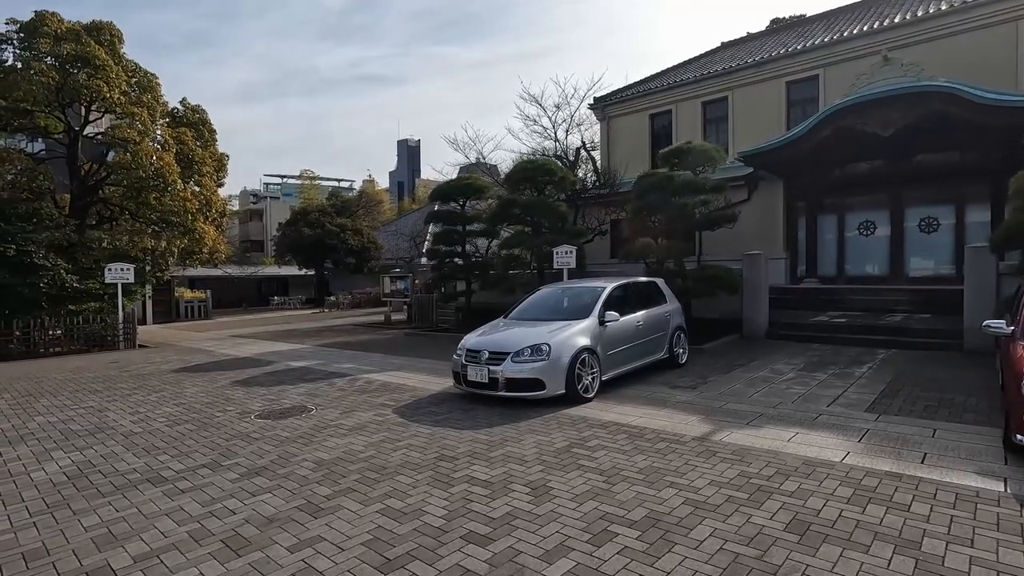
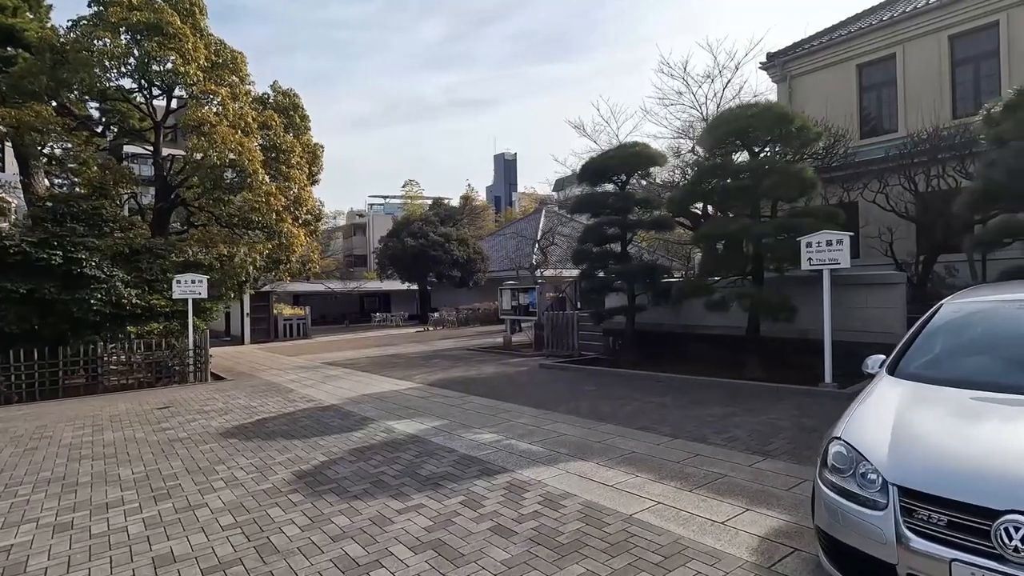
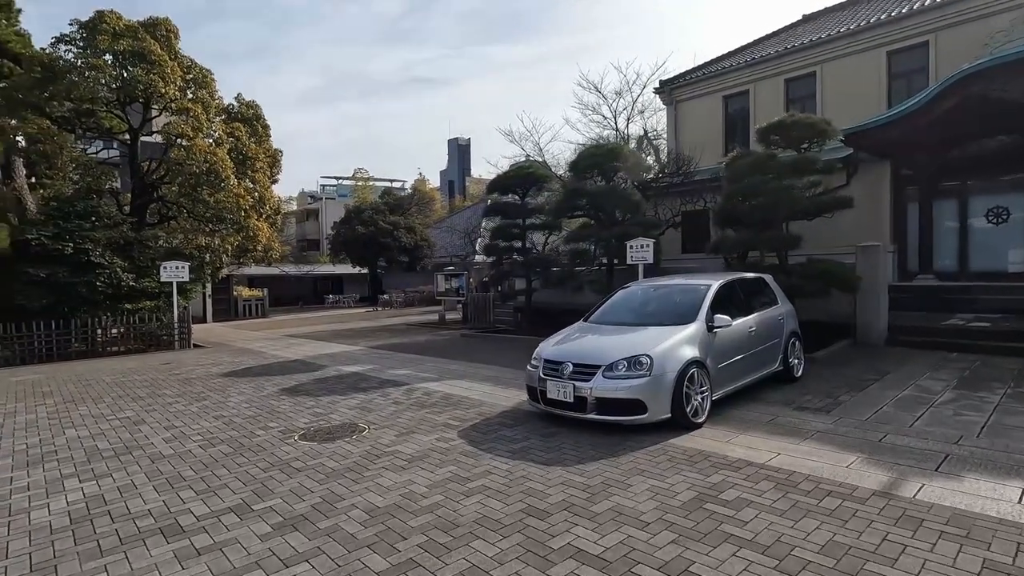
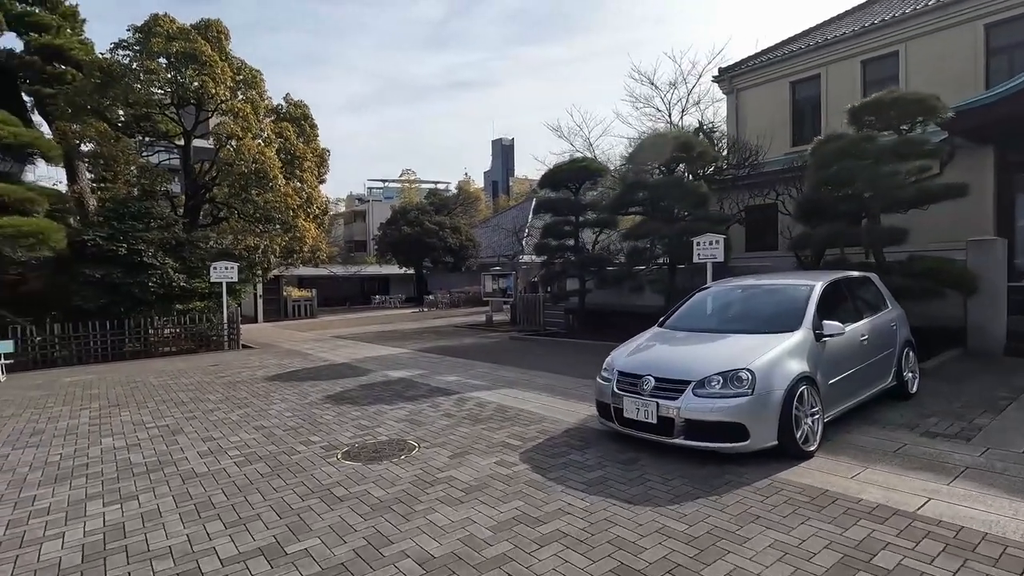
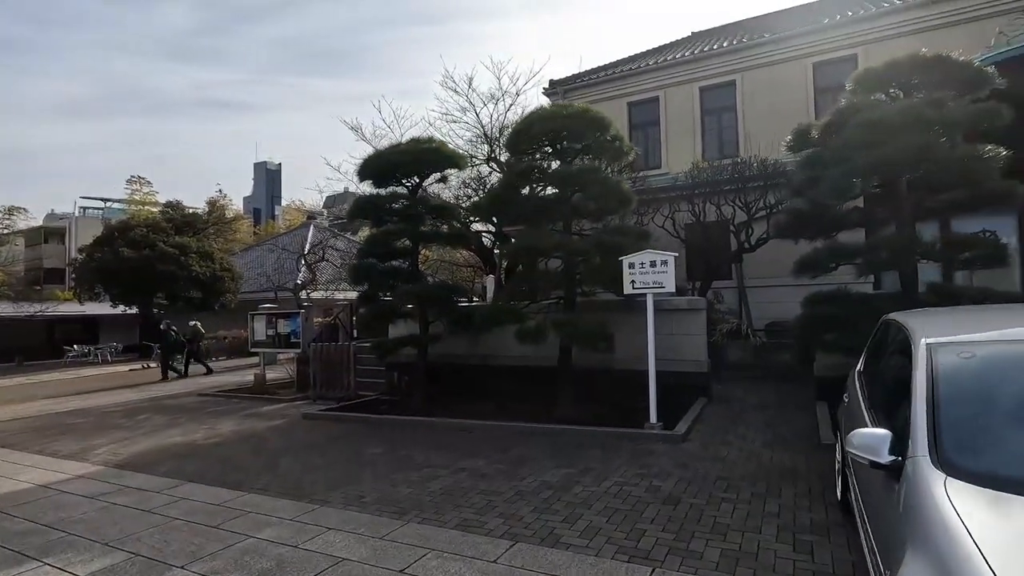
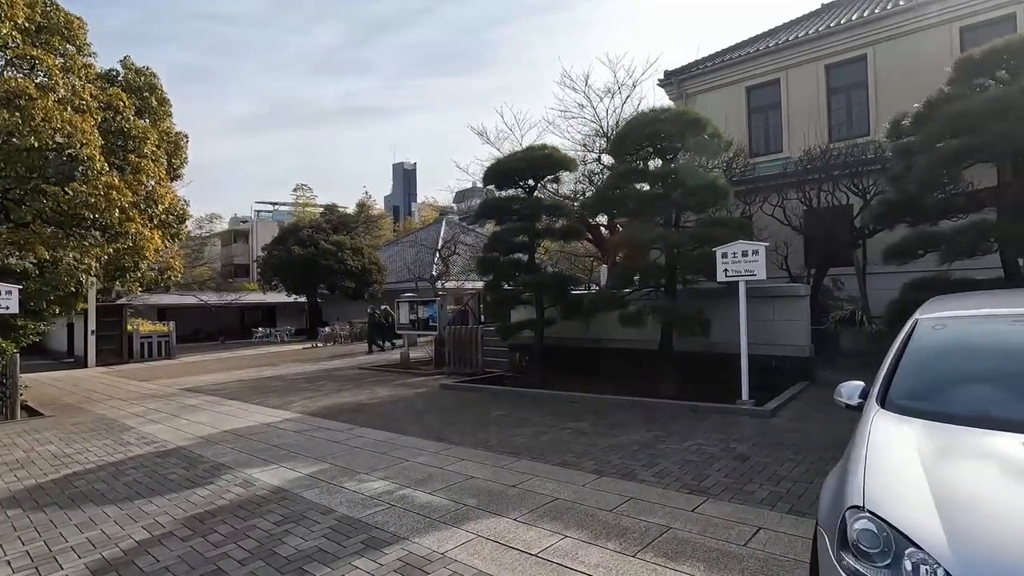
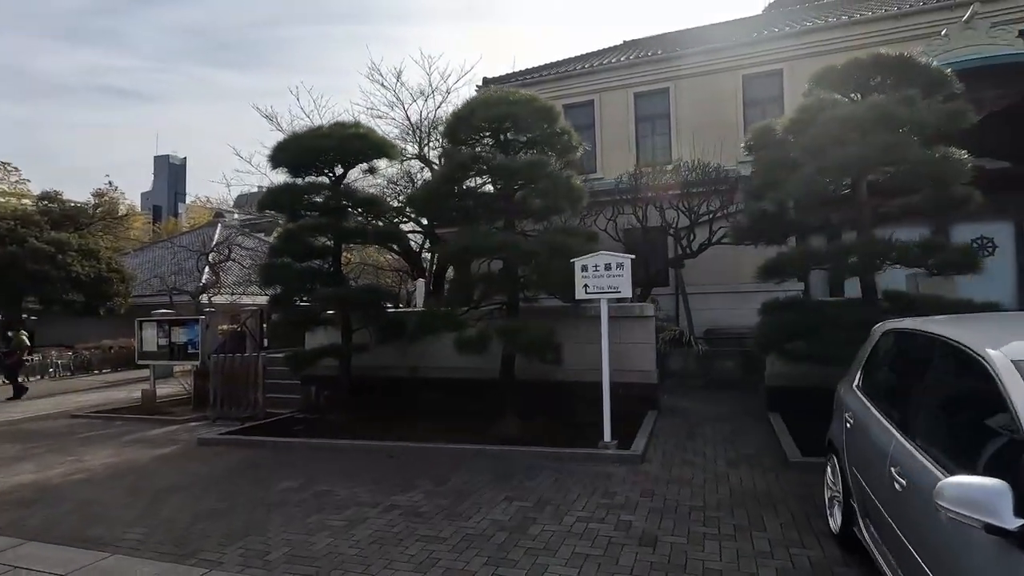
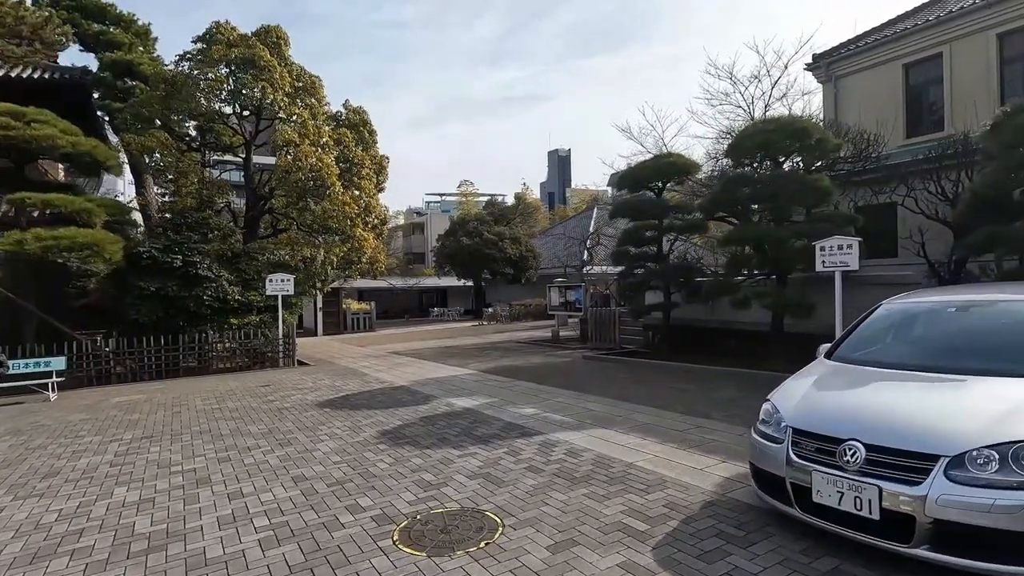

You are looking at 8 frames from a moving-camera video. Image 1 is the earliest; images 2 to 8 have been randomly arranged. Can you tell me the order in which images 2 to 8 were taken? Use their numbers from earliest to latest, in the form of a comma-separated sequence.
3, 4, 8, 2, 6, 5, 7
